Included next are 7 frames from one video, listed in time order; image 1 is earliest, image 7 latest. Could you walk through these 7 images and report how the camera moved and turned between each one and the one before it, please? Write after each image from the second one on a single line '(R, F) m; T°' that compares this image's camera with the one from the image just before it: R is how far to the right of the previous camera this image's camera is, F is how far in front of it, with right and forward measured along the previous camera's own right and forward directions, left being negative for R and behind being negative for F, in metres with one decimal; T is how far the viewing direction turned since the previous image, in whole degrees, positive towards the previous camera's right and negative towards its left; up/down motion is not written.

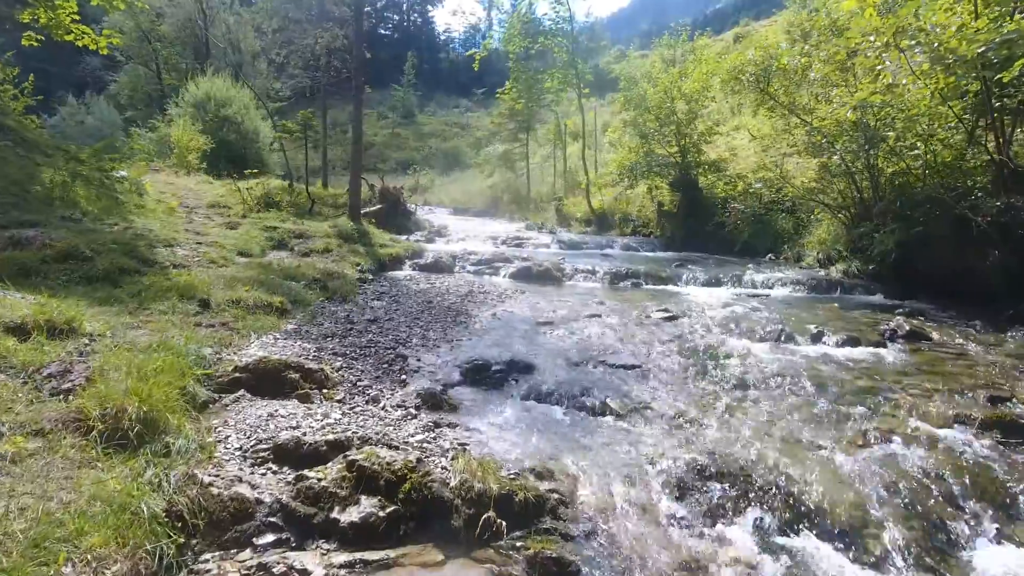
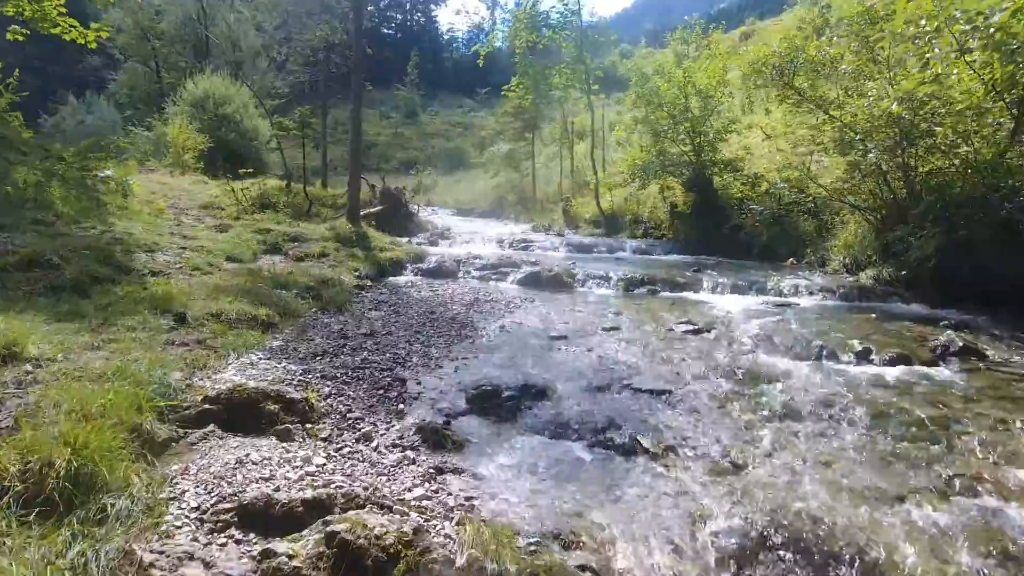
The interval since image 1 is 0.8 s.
(-0.1, +0.9) m; 0°
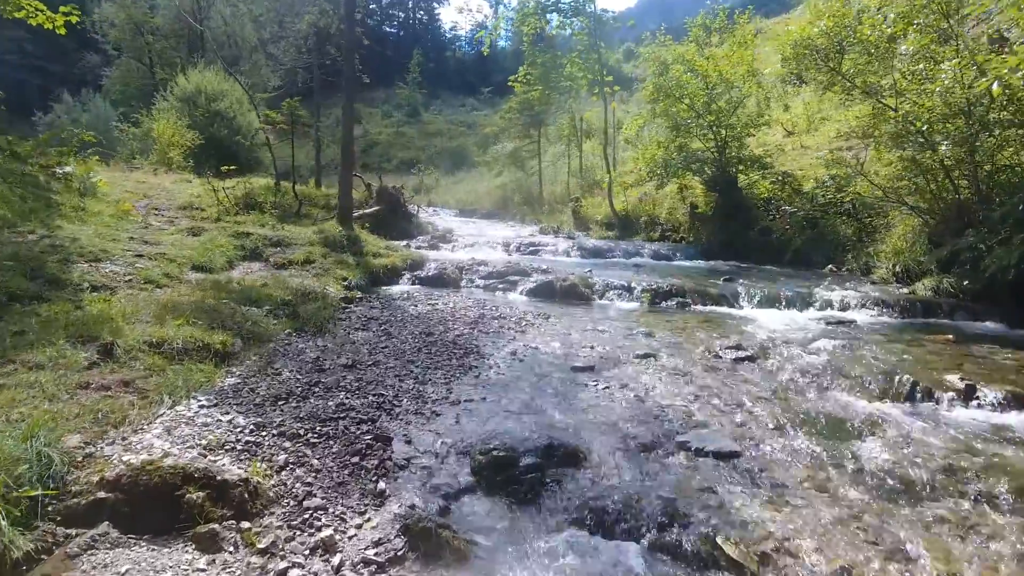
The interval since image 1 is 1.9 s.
(-0.1, +1.7) m; 0°
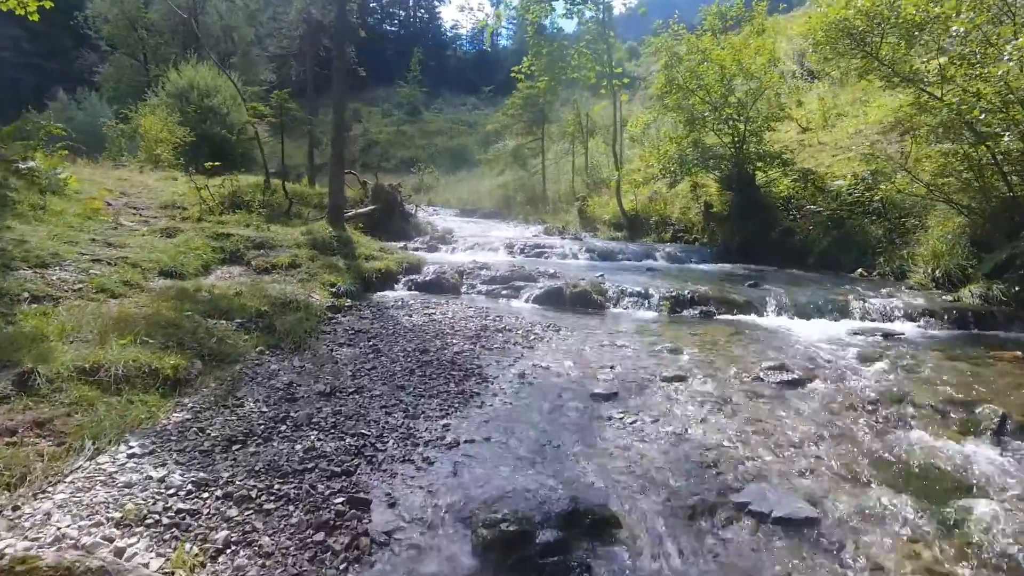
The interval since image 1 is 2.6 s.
(-0.1, +1.2) m; 0°
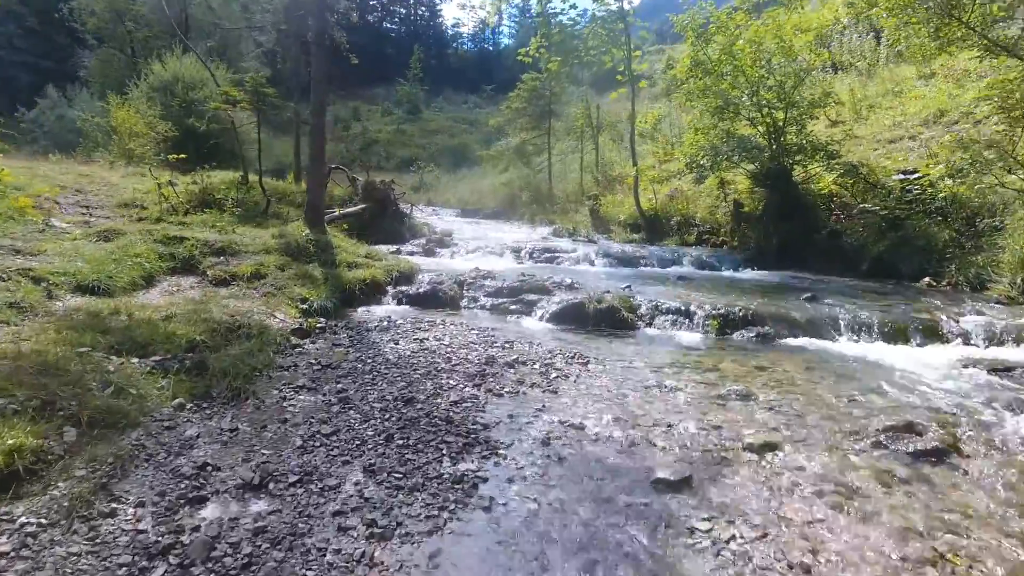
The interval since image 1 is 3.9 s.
(-0.1, +2.1) m; 0°
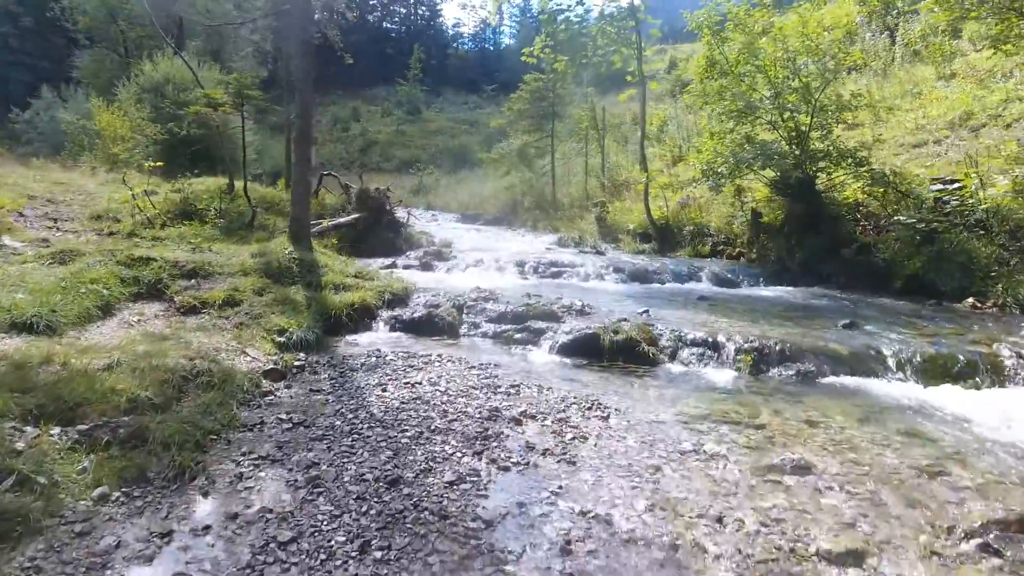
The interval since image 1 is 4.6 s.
(-0.1, +1.1) m; 0°
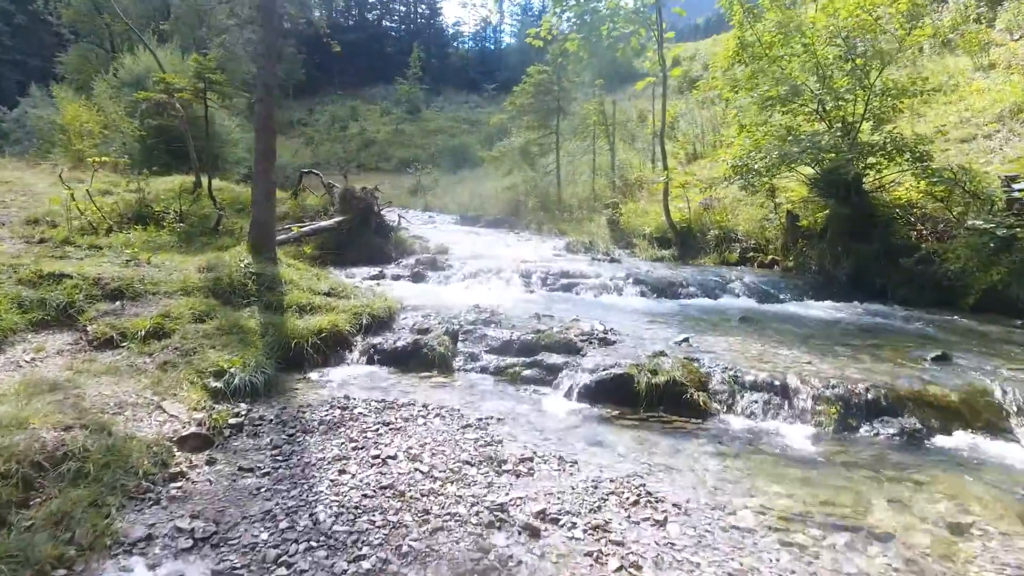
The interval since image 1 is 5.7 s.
(-0.1, +2.0) m; 0°
